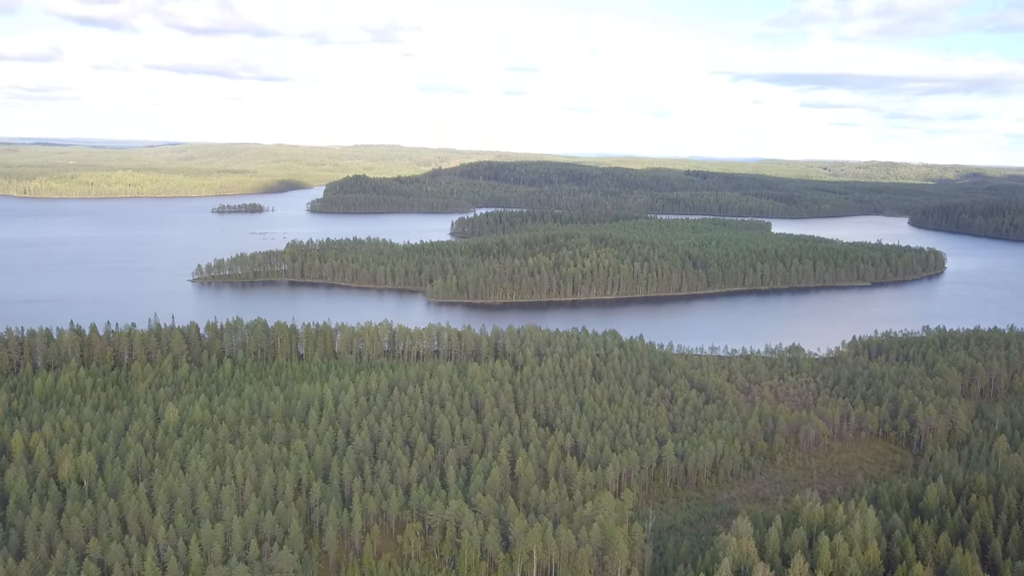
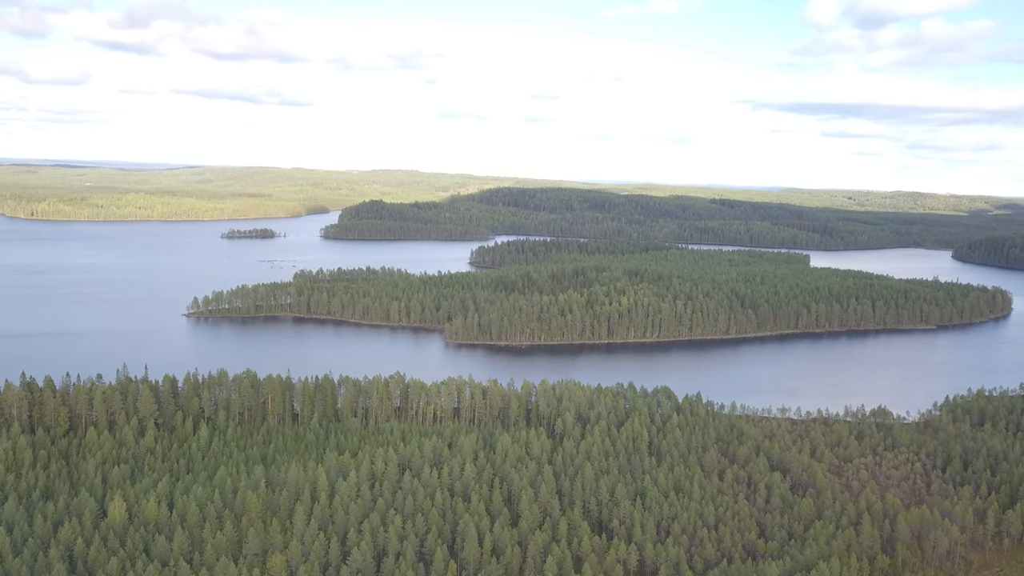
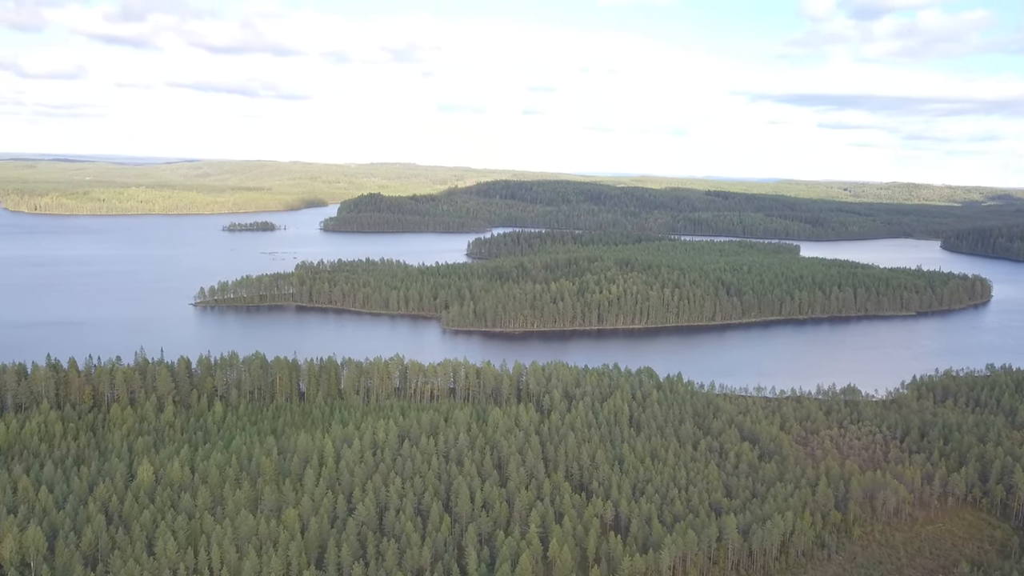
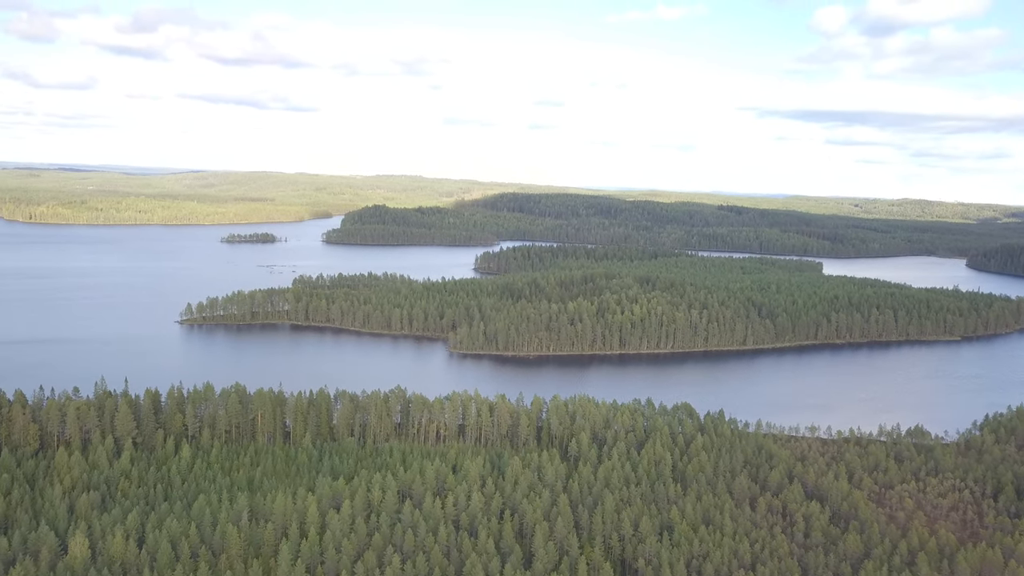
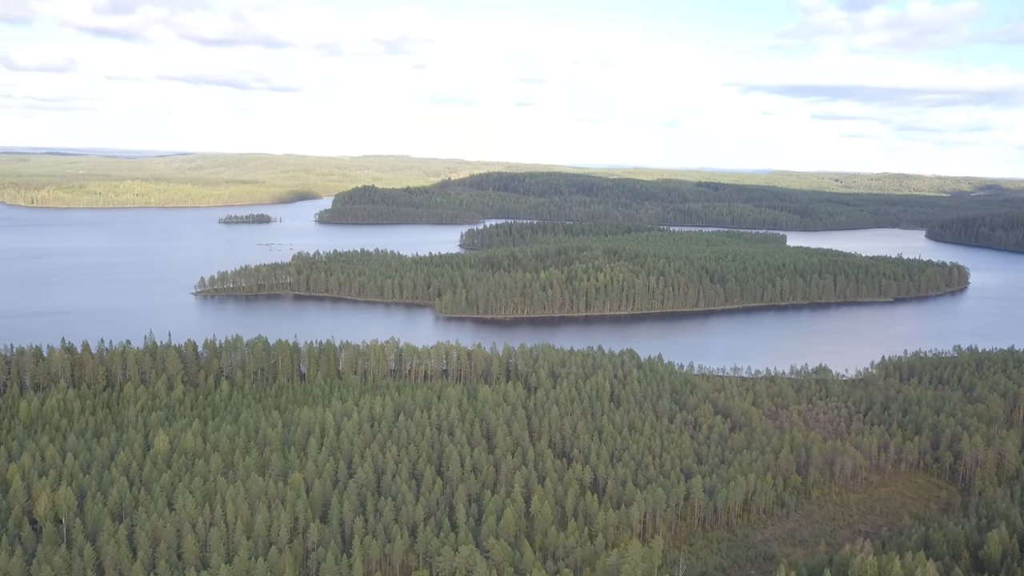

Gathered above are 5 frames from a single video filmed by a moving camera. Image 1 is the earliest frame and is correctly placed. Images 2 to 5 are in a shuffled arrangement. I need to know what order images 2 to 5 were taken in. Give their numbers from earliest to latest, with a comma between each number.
5, 3, 2, 4
